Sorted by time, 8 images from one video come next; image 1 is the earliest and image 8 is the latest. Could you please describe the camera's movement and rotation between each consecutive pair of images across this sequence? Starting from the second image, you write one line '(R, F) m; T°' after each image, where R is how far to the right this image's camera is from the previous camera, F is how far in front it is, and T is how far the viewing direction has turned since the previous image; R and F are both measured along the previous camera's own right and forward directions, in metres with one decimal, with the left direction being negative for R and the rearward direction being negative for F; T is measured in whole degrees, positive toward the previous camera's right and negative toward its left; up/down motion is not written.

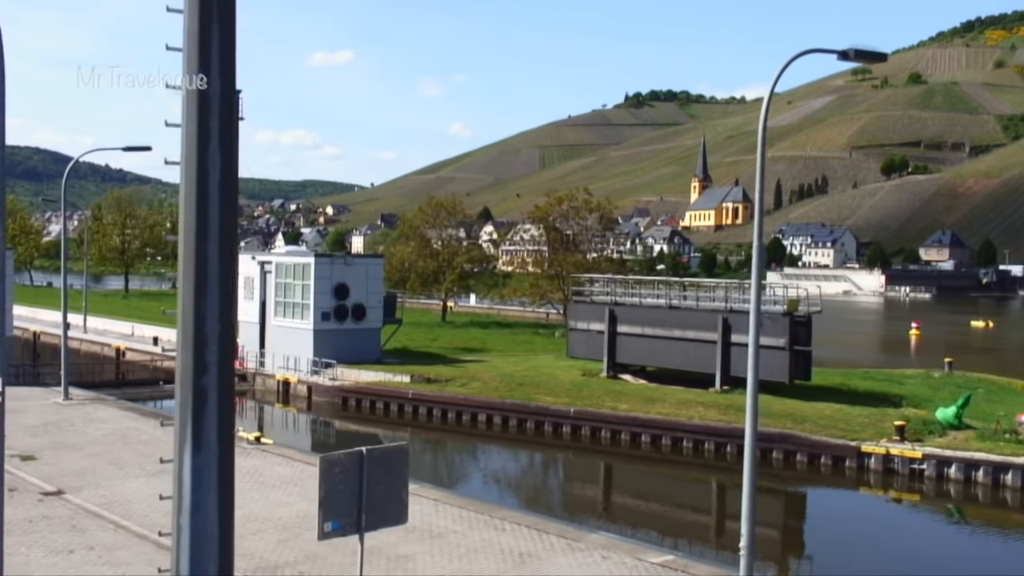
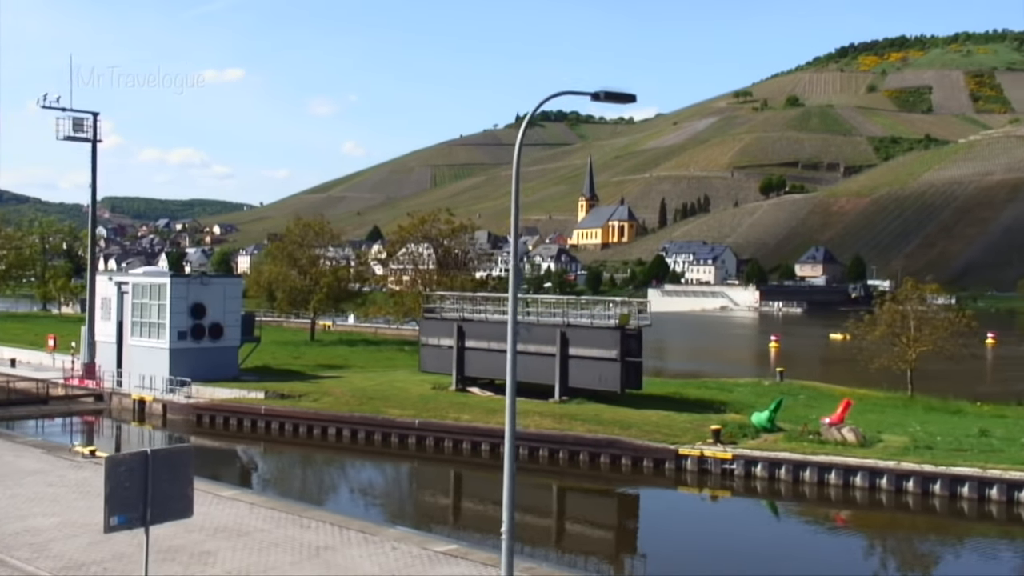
(+1.2, -1.4) m; +5°
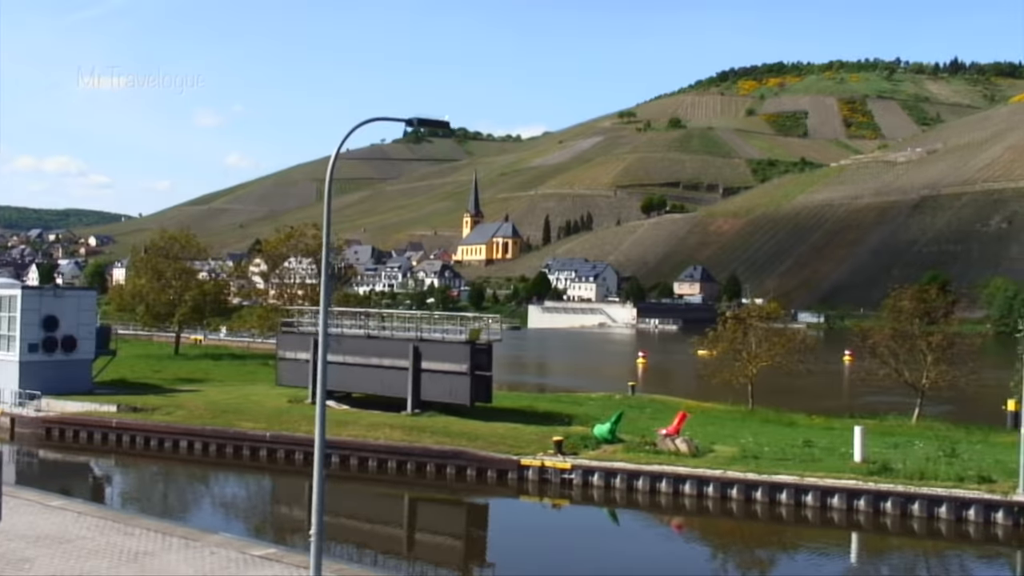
(+0.9, -0.8) m; +5°
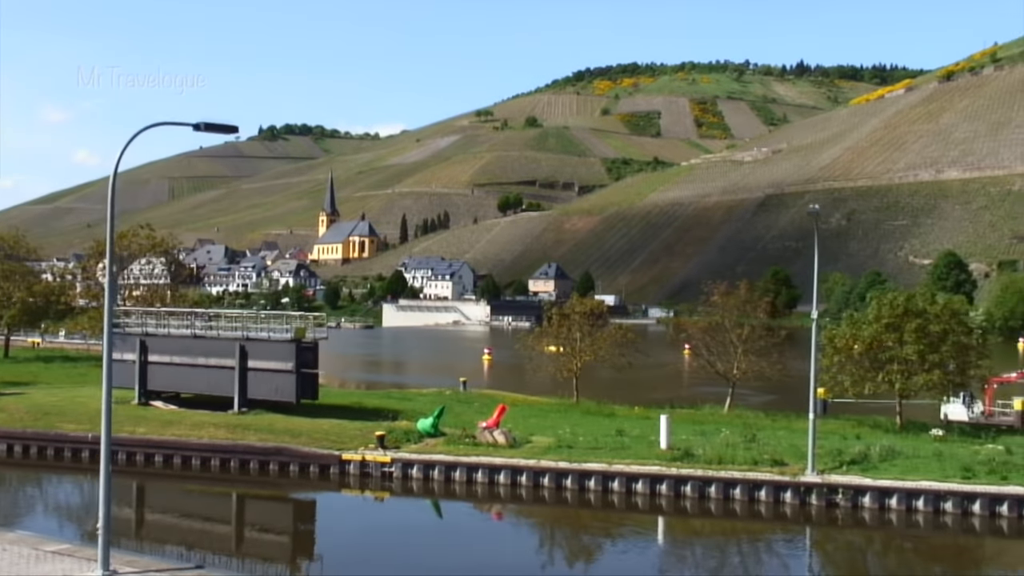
(+1.0, -0.9) m; +7°
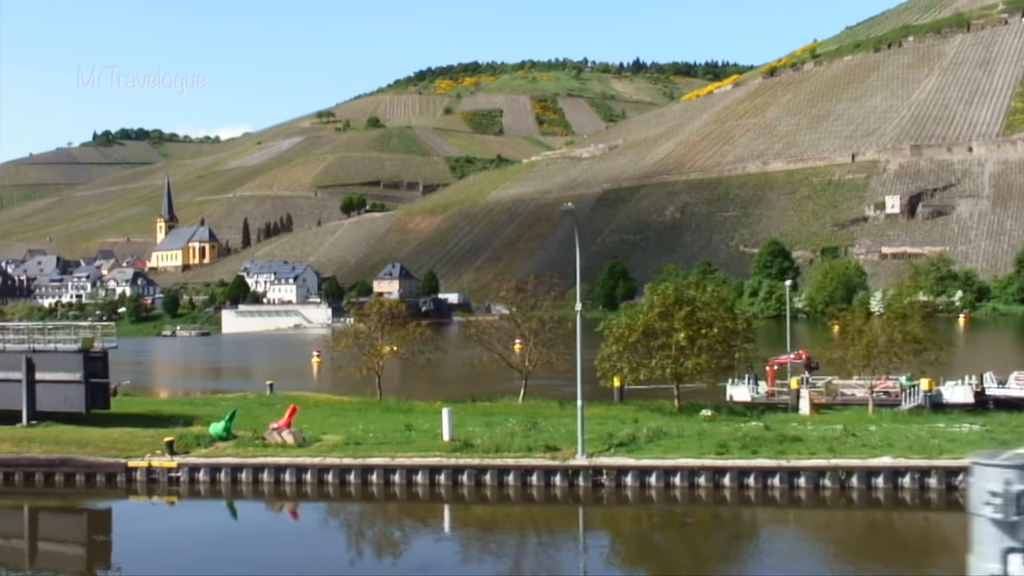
(+1.8, -1.3) m; +7°
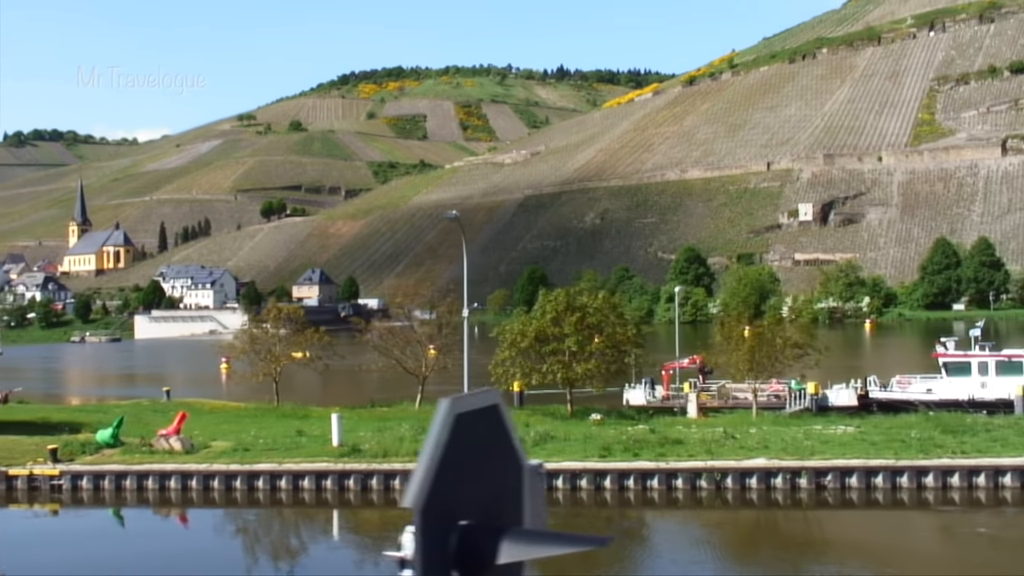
(+0.9, -0.4) m; +4°
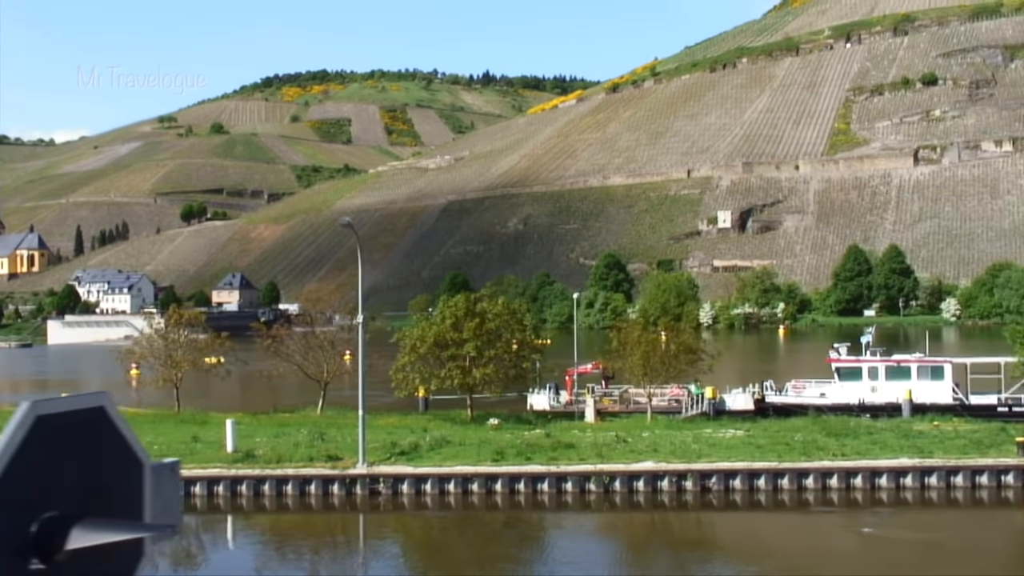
(+0.8, -0.4) m; +4°
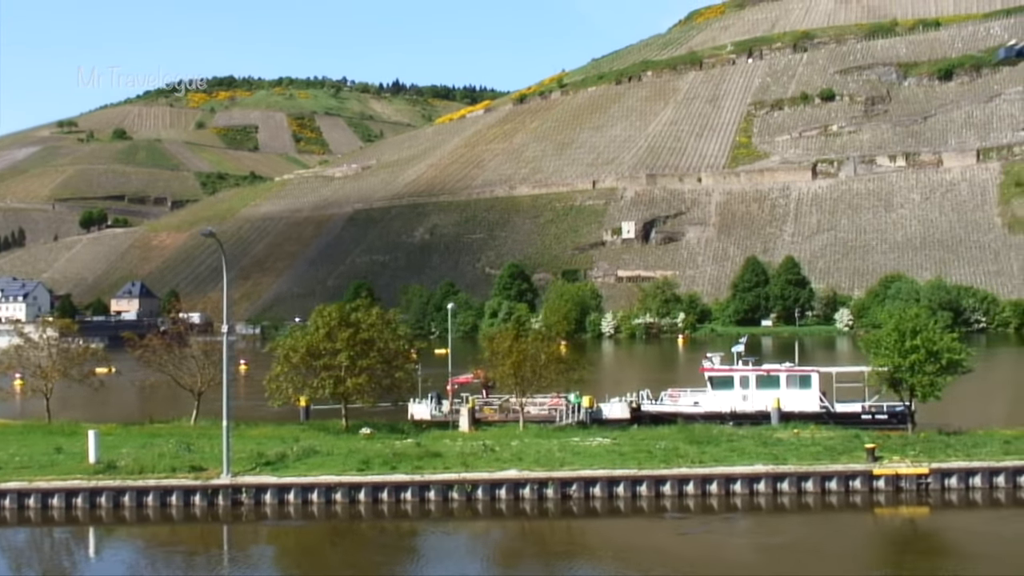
(+1.1, -0.4) m; +4°
